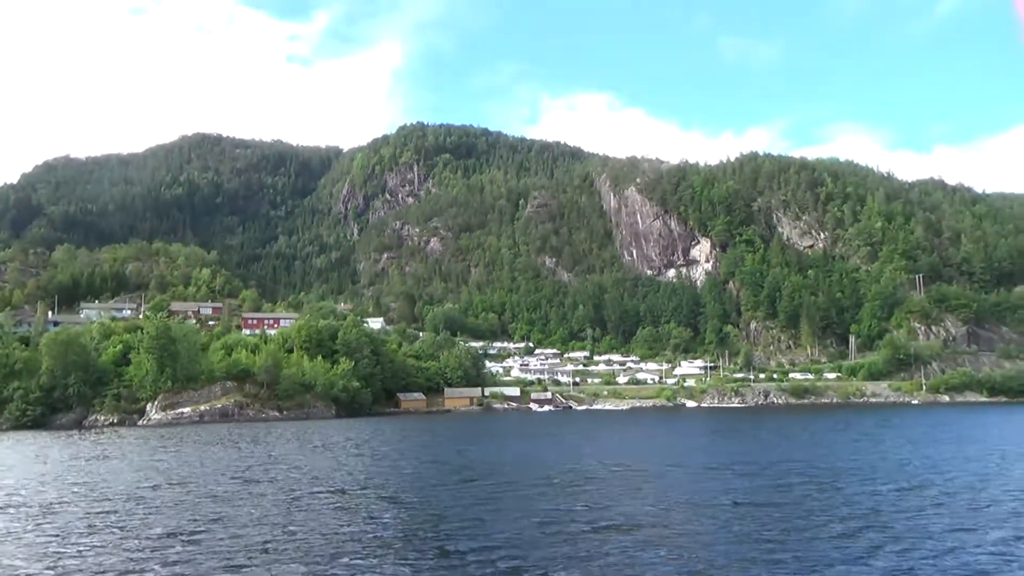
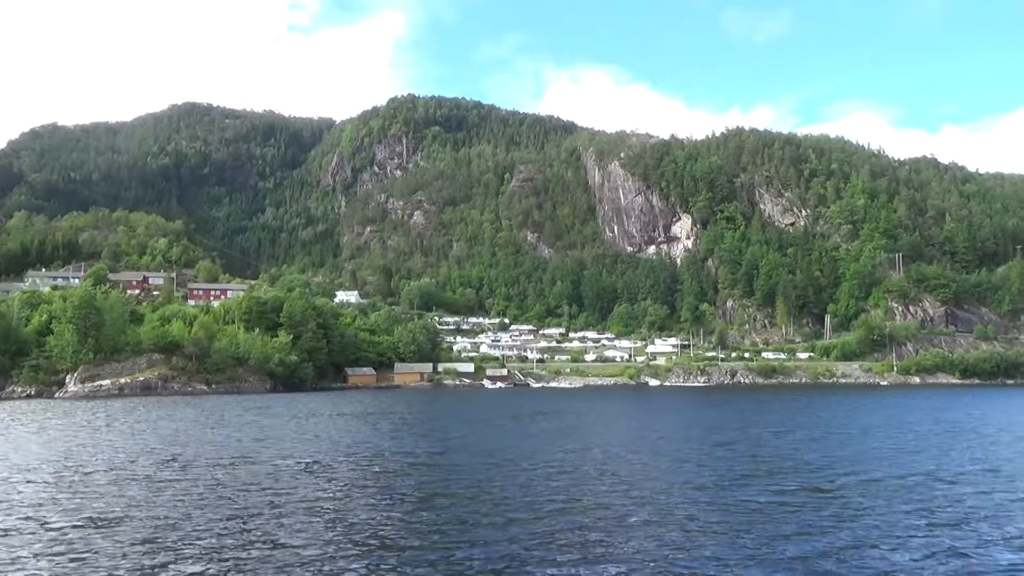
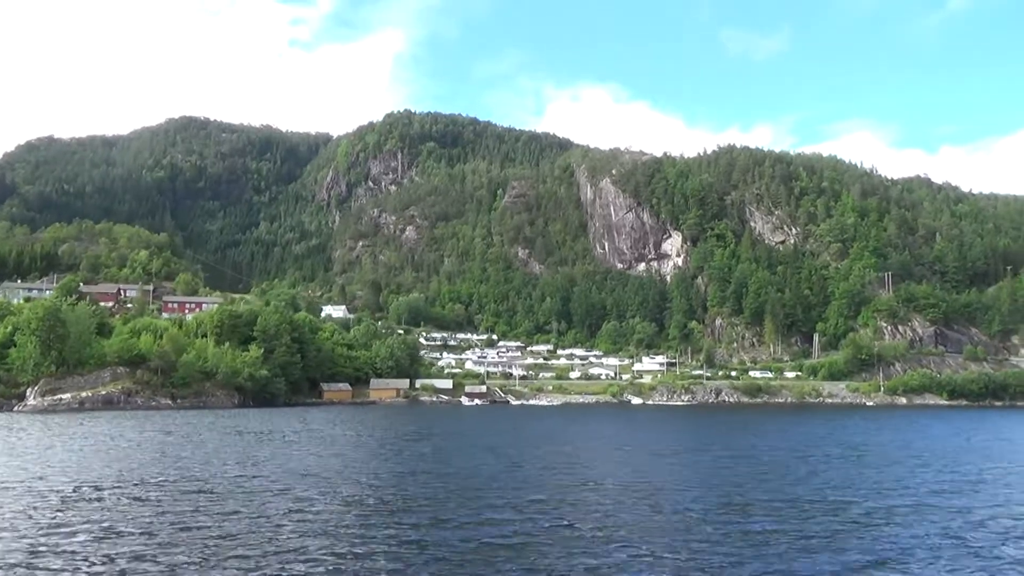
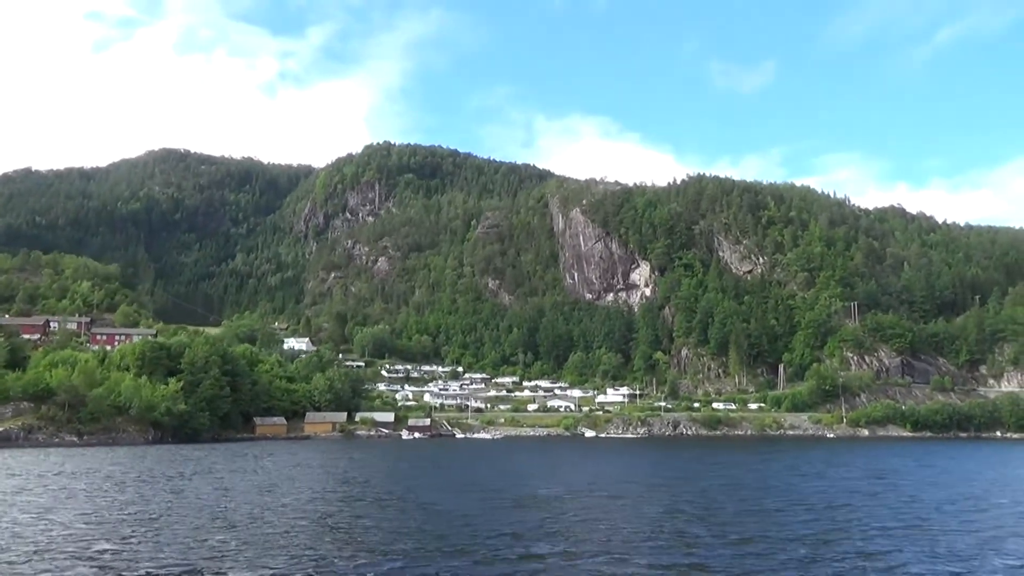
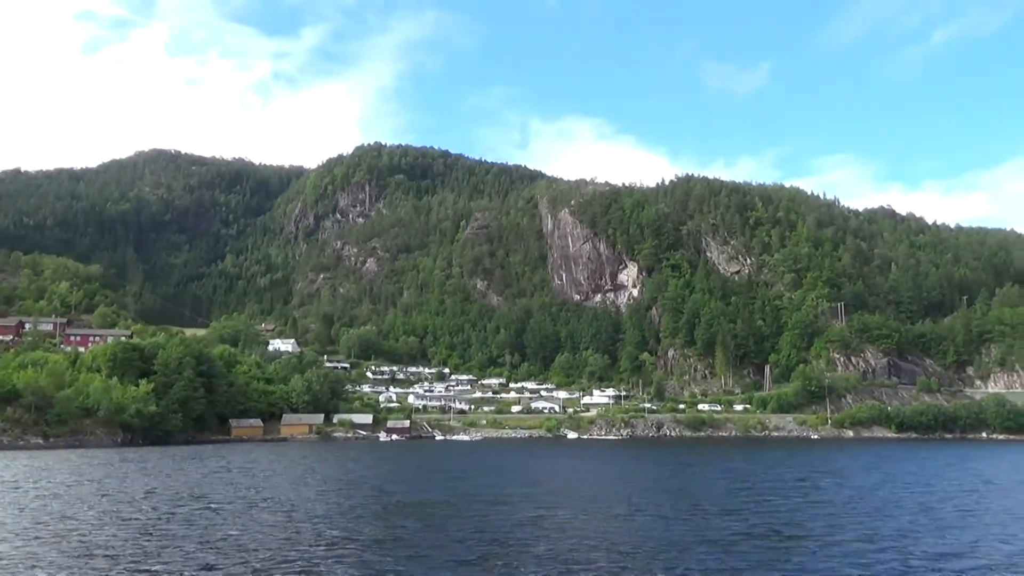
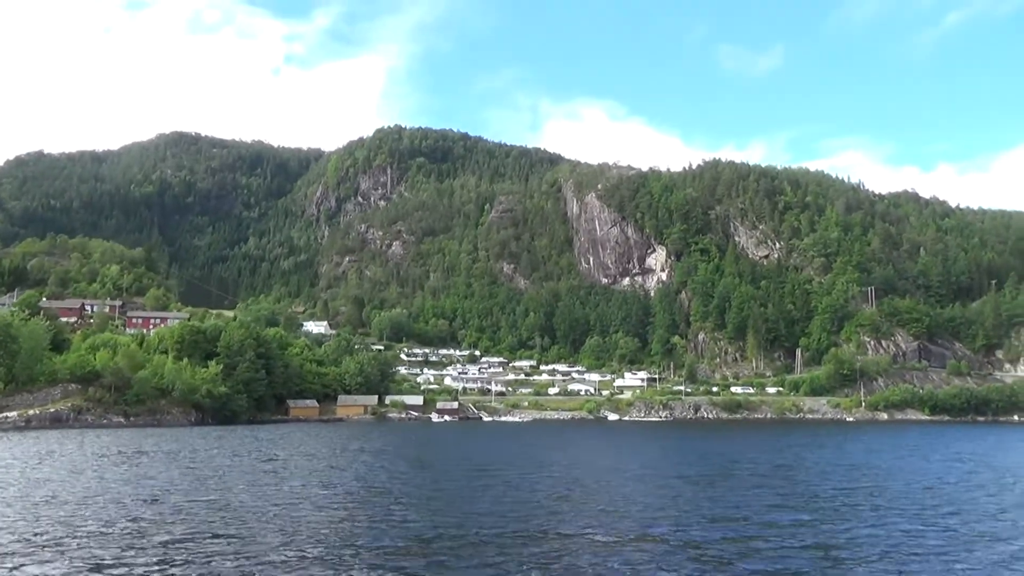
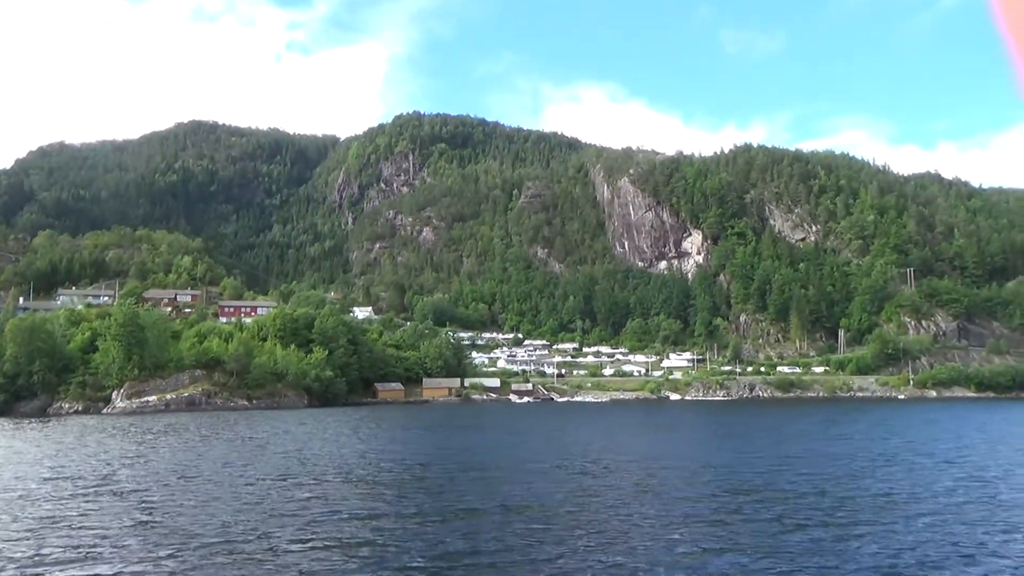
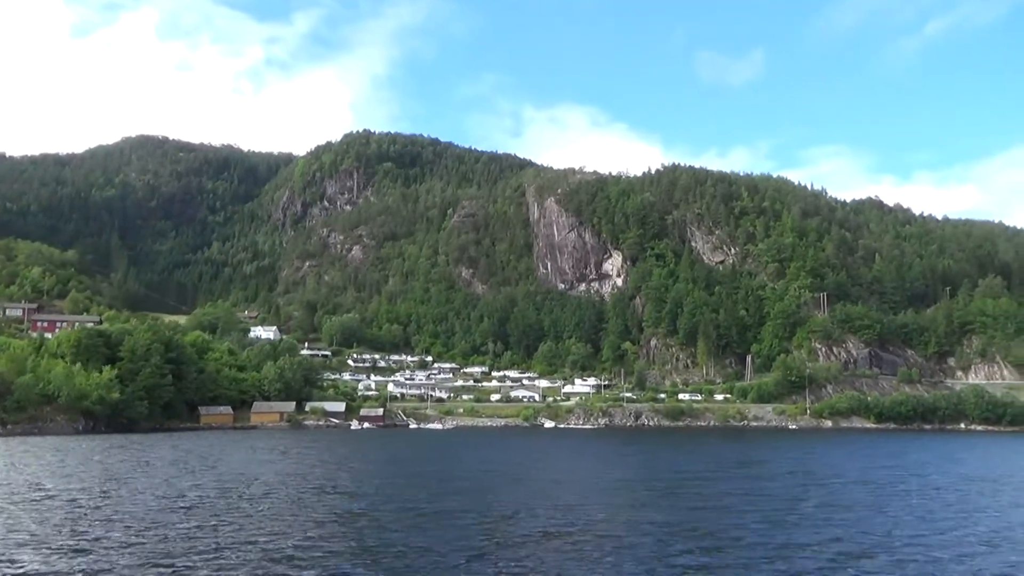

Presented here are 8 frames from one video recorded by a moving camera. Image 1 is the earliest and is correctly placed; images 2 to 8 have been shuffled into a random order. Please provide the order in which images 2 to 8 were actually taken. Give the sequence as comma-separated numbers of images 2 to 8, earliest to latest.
7, 2, 3, 6, 4, 5, 8
